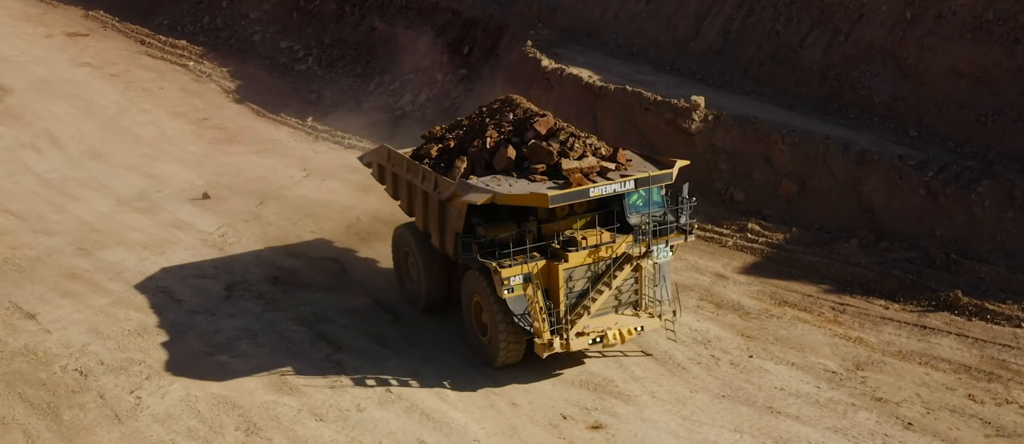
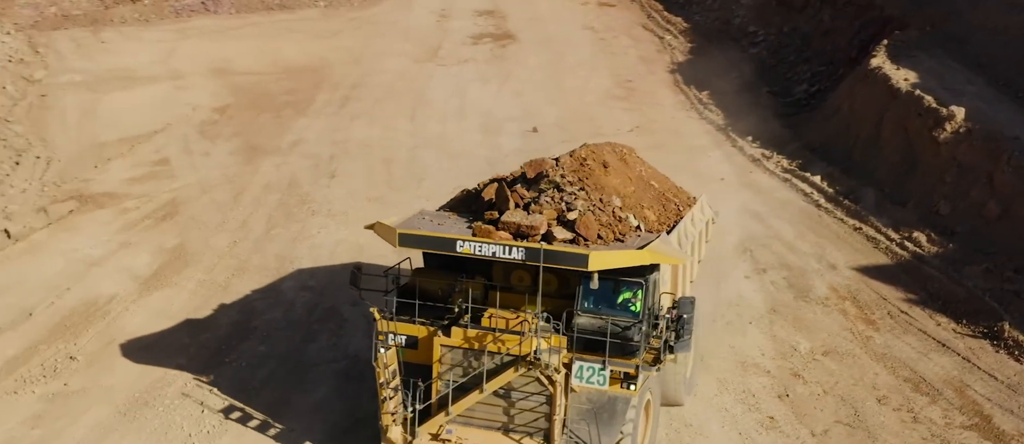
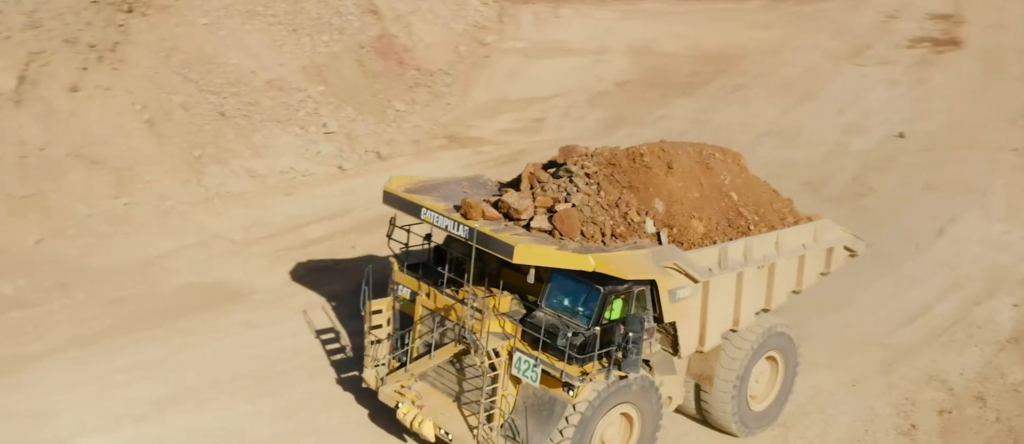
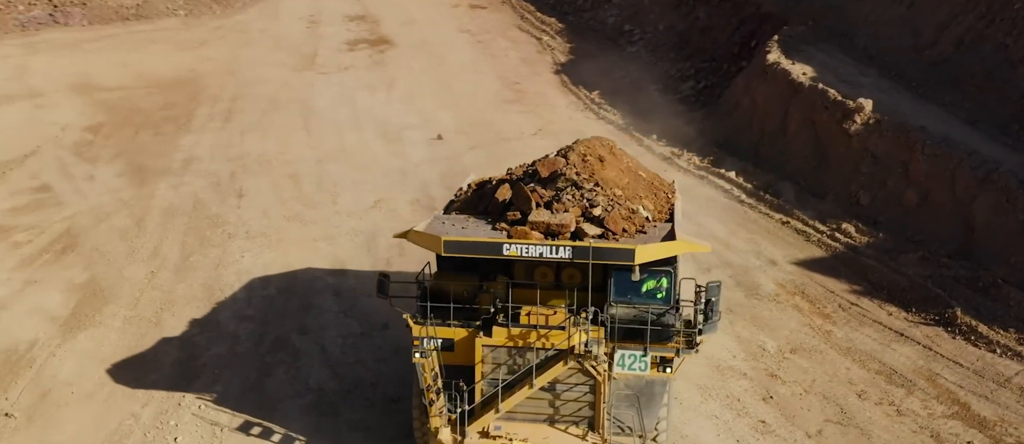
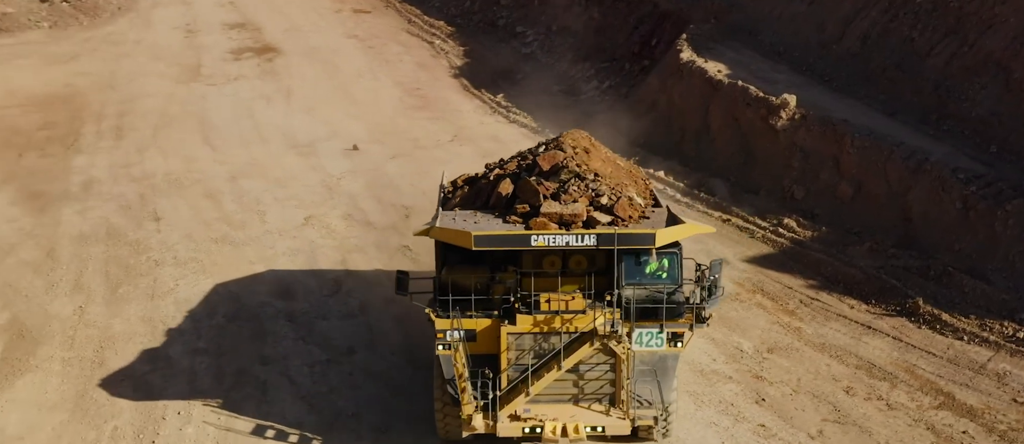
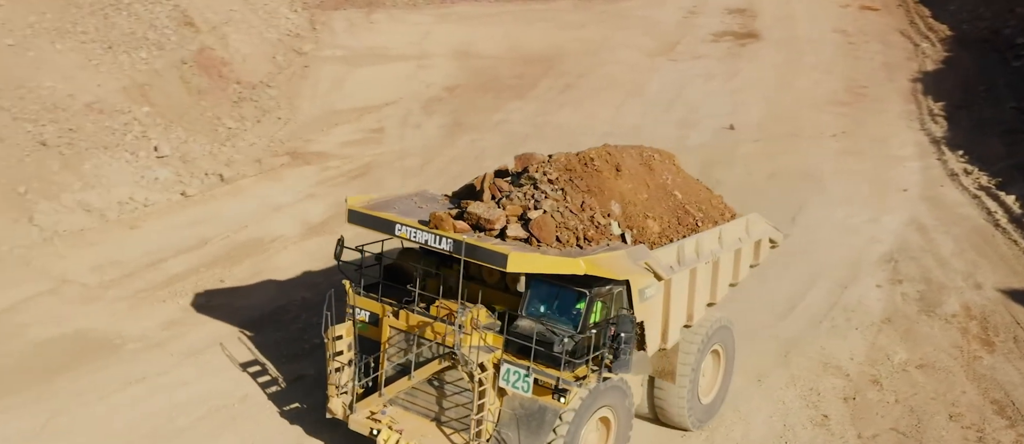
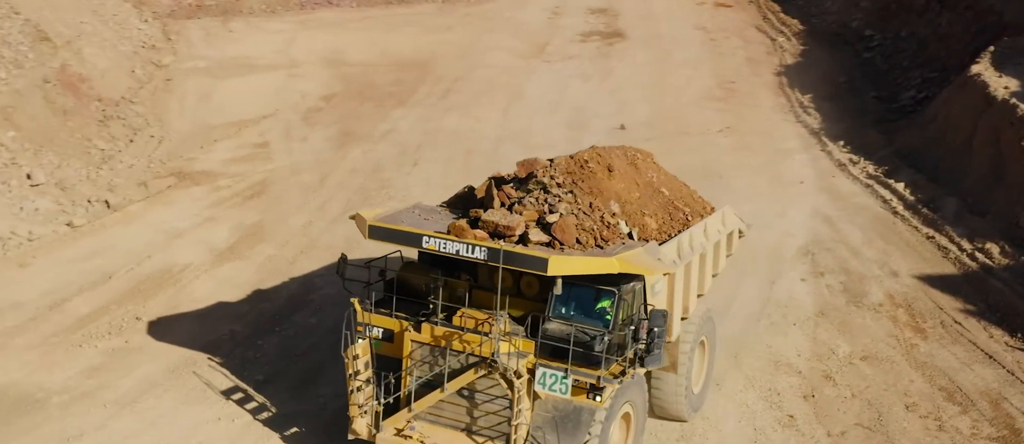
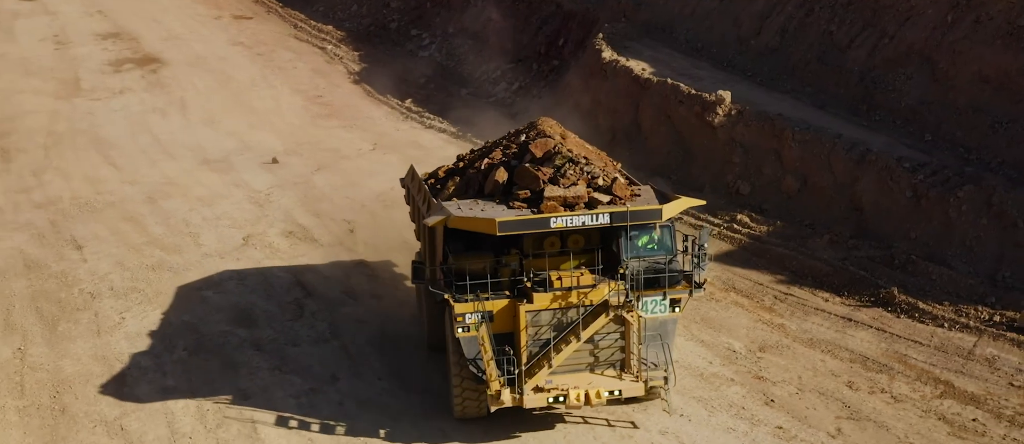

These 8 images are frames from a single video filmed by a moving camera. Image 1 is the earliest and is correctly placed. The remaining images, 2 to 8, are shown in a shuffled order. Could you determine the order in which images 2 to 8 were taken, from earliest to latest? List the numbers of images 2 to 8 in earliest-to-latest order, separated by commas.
8, 5, 4, 2, 7, 6, 3
